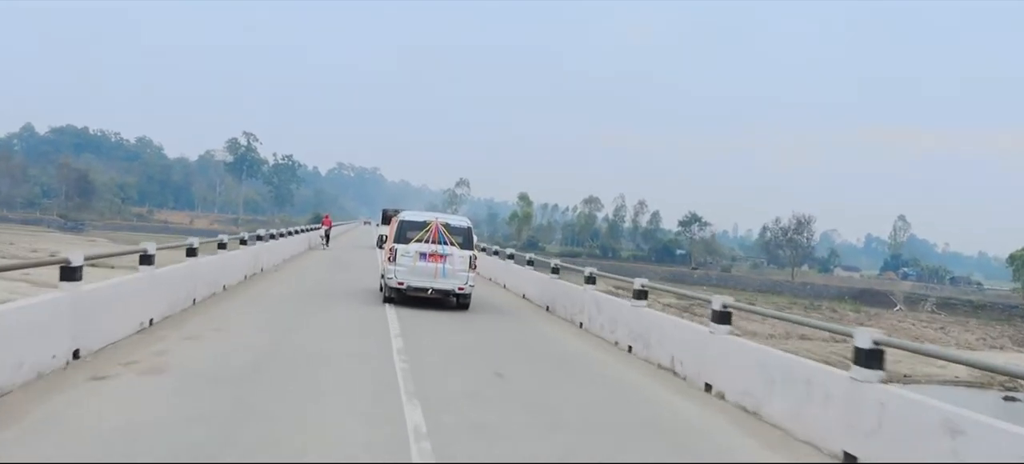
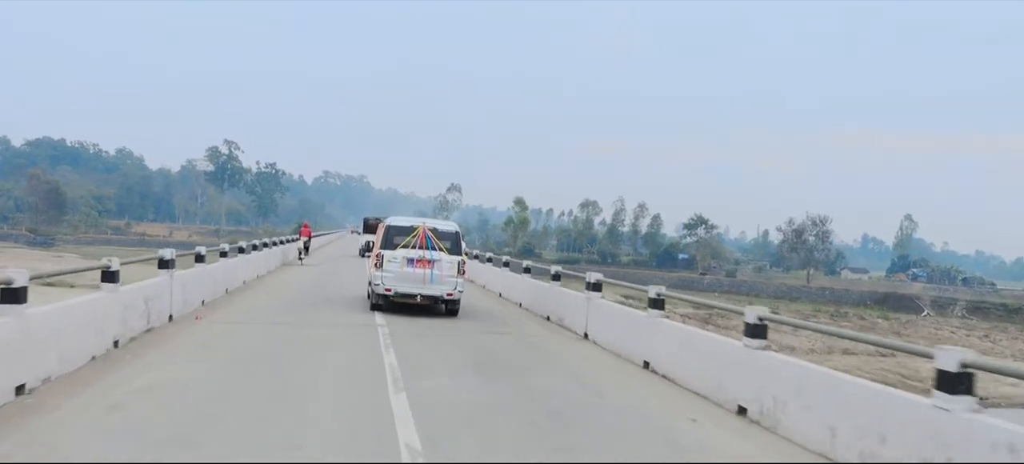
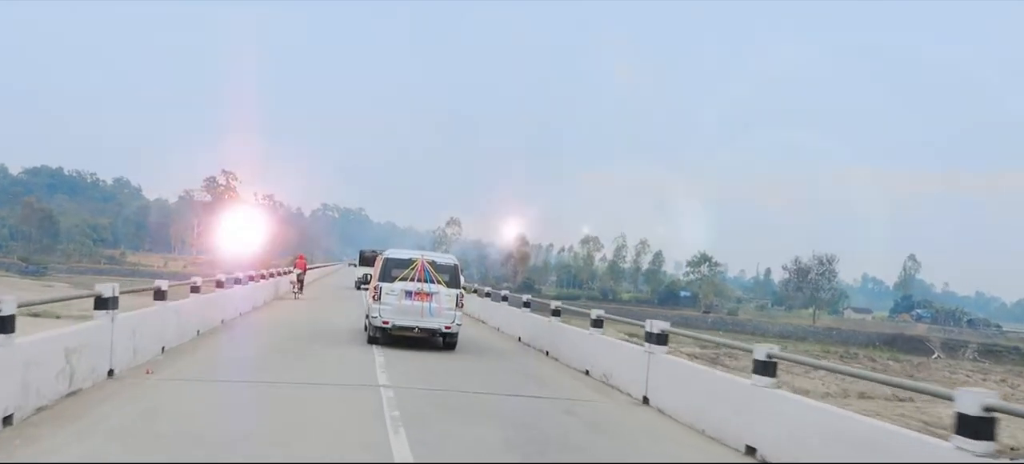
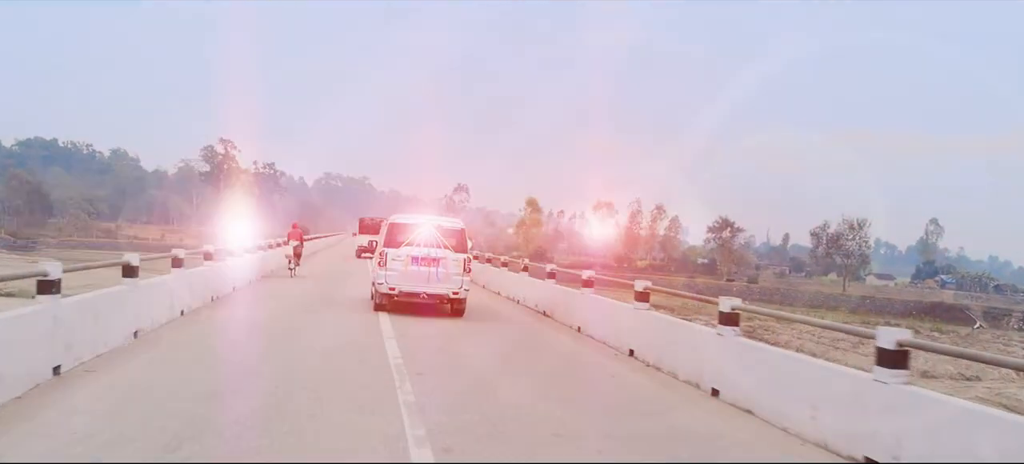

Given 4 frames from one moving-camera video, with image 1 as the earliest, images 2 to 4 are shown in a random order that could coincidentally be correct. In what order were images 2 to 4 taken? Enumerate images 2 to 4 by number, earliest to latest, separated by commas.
2, 3, 4
